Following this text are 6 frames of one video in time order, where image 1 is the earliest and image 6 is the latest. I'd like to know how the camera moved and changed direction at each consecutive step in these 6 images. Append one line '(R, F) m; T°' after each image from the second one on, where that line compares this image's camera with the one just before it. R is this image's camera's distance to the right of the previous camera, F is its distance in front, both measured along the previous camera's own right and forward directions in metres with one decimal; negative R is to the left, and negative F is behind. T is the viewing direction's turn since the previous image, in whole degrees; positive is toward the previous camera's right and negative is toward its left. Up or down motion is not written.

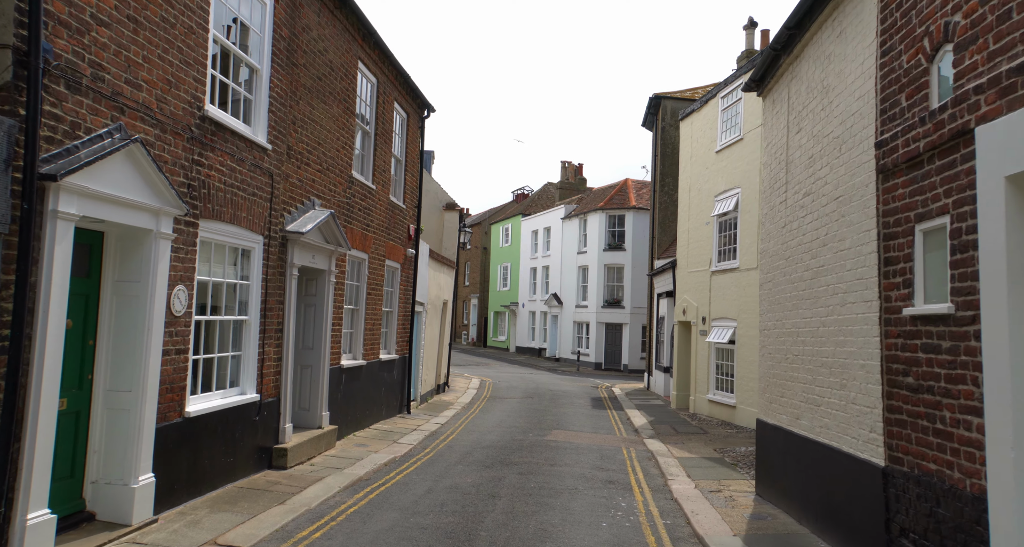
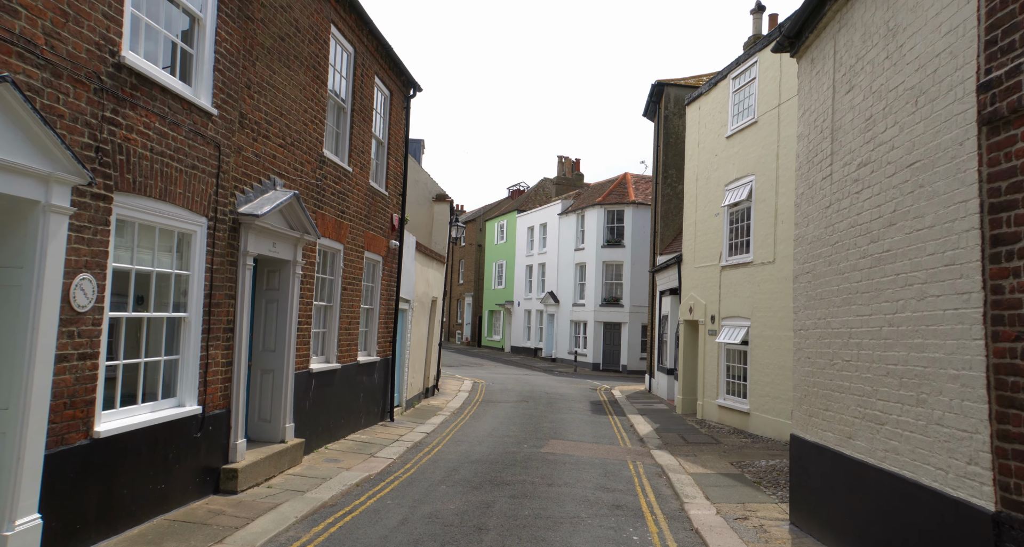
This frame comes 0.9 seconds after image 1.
(0.0, +1.3) m; 0°
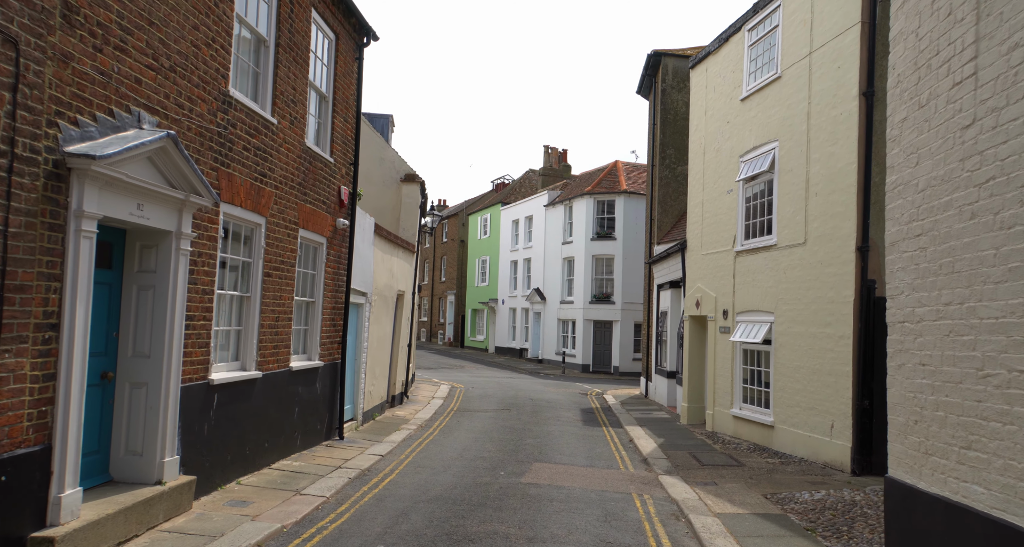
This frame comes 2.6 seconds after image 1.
(+0.2, +2.5) m; +1°
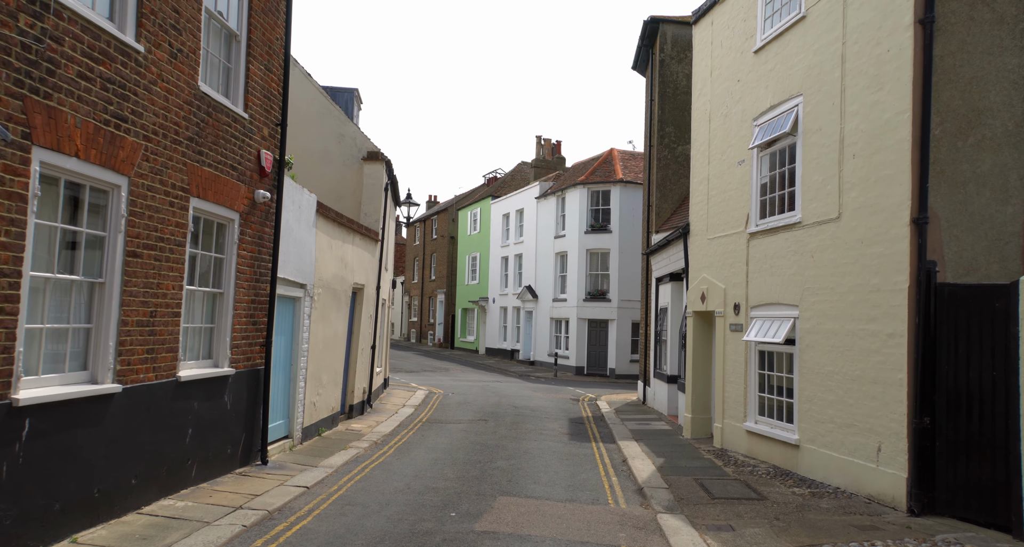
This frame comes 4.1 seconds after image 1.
(+0.5, +2.2) m; 0°
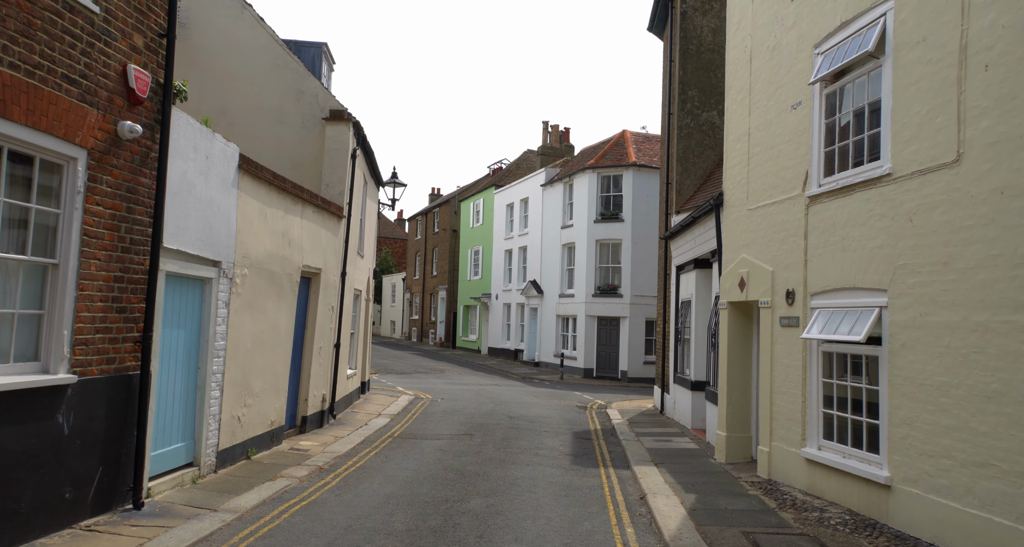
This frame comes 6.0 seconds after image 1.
(+0.3, +2.7) m; -1°
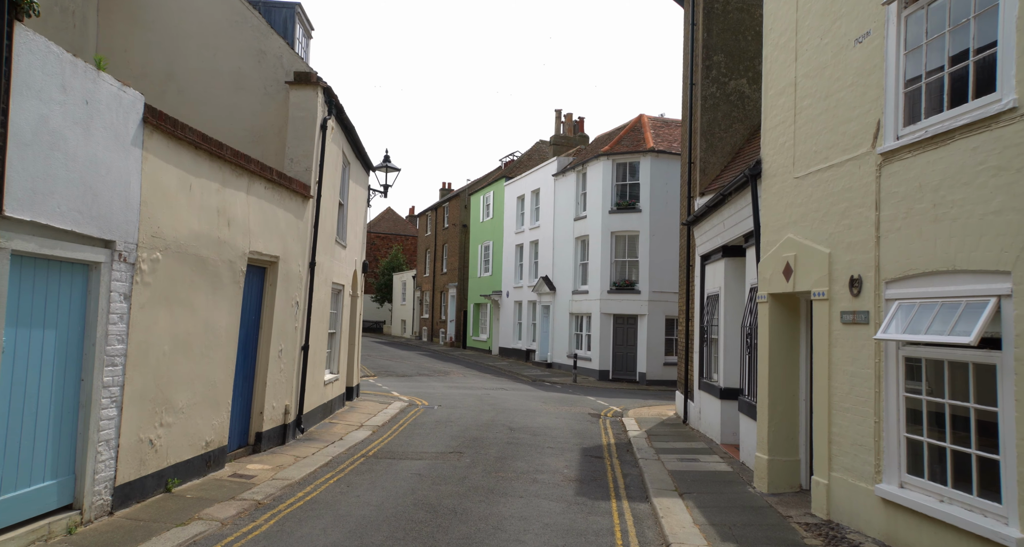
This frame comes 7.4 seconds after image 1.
(+0.3, +2.0) m; -1°
